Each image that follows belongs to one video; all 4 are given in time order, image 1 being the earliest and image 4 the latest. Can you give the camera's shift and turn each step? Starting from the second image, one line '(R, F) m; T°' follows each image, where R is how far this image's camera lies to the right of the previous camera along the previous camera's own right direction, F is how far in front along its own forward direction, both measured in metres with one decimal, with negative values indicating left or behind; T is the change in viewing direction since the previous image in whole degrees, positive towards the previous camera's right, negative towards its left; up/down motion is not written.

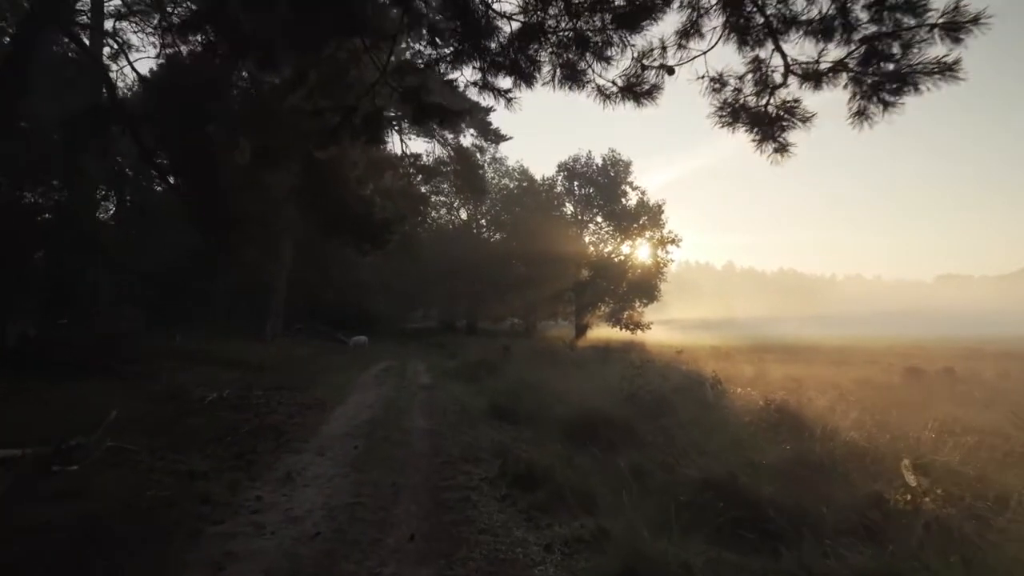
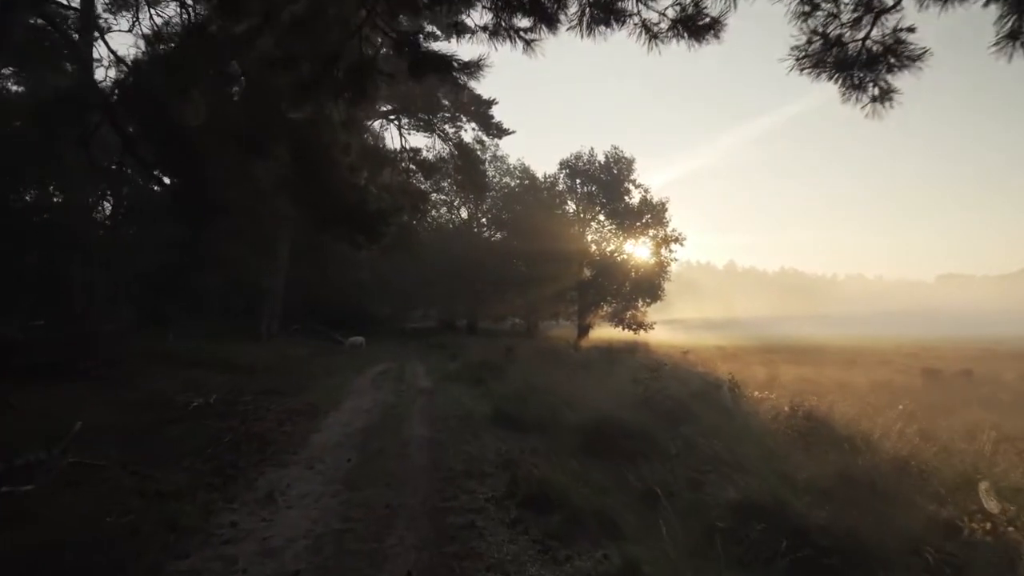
(-0.1, +1.0) m; 0°
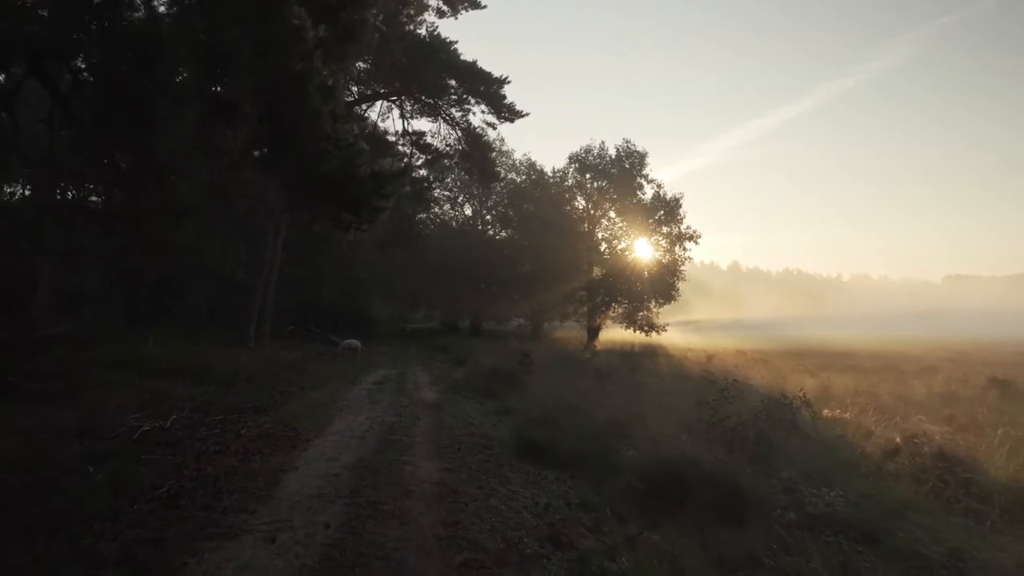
(-0.5, +2.8) m; 0°
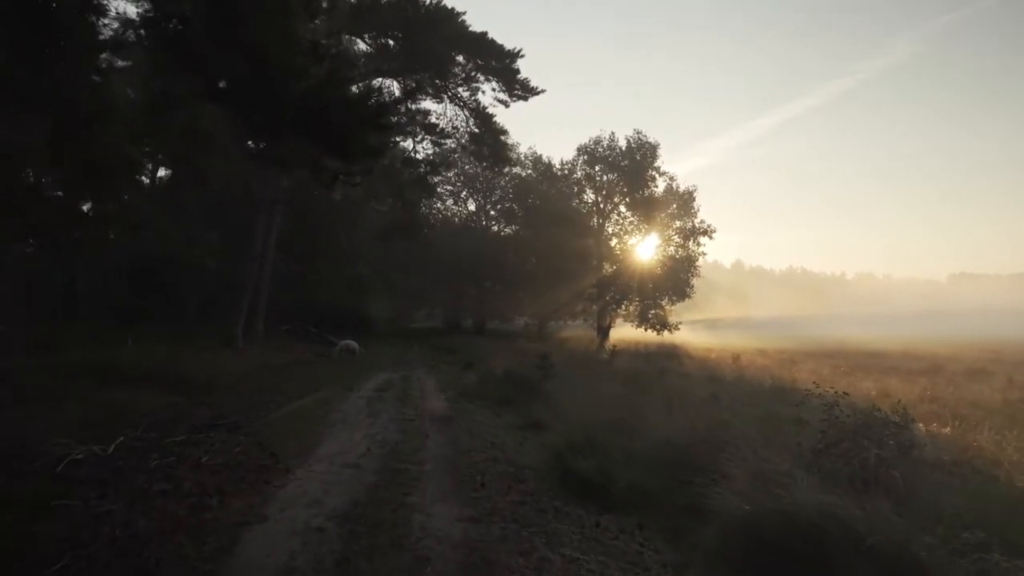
(-0.5, +2.5) m; 0°
